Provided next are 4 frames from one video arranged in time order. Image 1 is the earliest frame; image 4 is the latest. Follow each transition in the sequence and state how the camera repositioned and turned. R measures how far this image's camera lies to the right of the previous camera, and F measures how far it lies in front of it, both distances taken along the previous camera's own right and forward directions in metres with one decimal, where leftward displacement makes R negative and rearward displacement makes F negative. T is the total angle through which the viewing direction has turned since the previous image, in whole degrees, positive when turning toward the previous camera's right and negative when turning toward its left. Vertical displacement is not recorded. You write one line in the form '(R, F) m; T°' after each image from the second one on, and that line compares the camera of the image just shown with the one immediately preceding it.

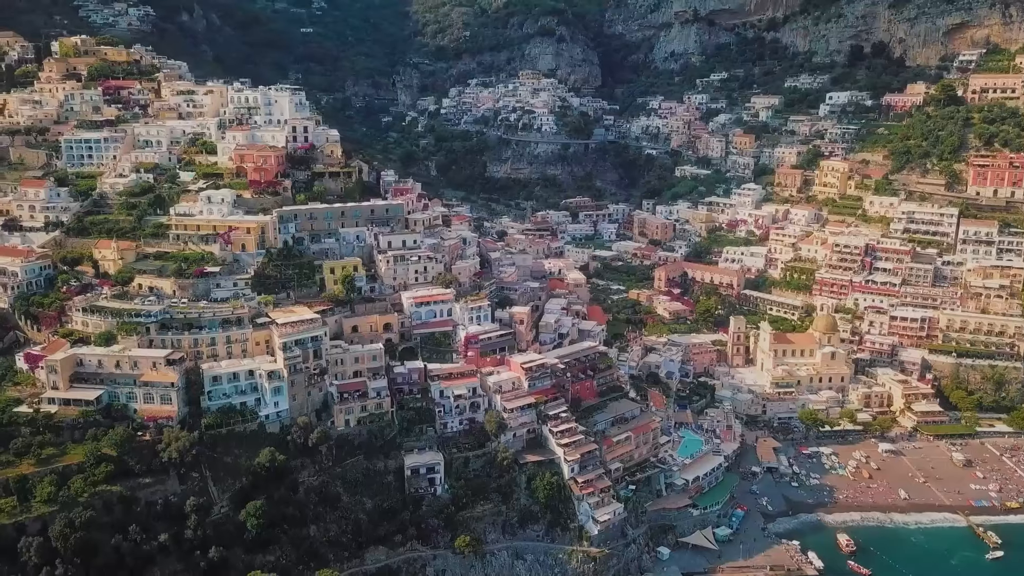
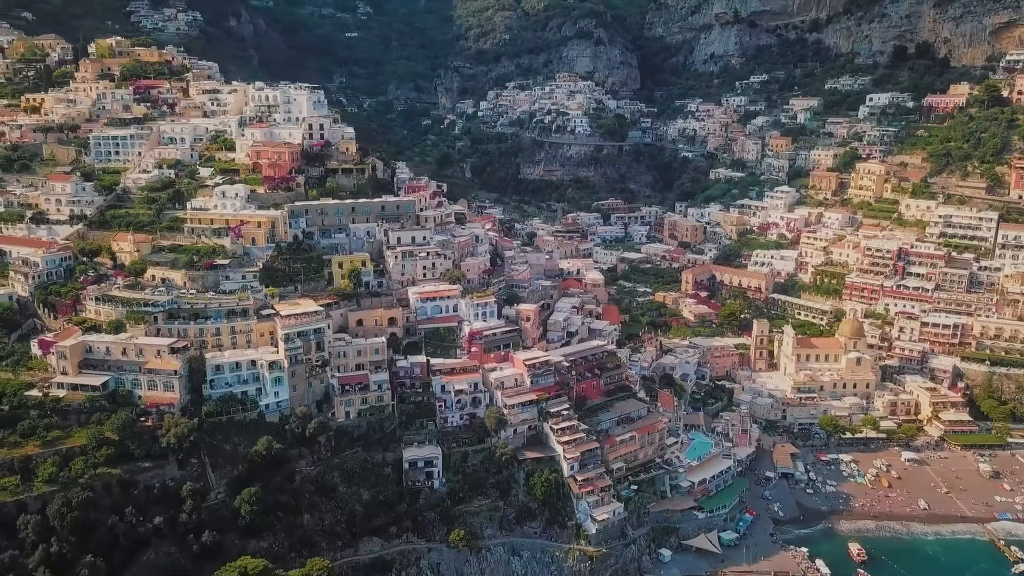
(+2.0, +0.1) m; -3°
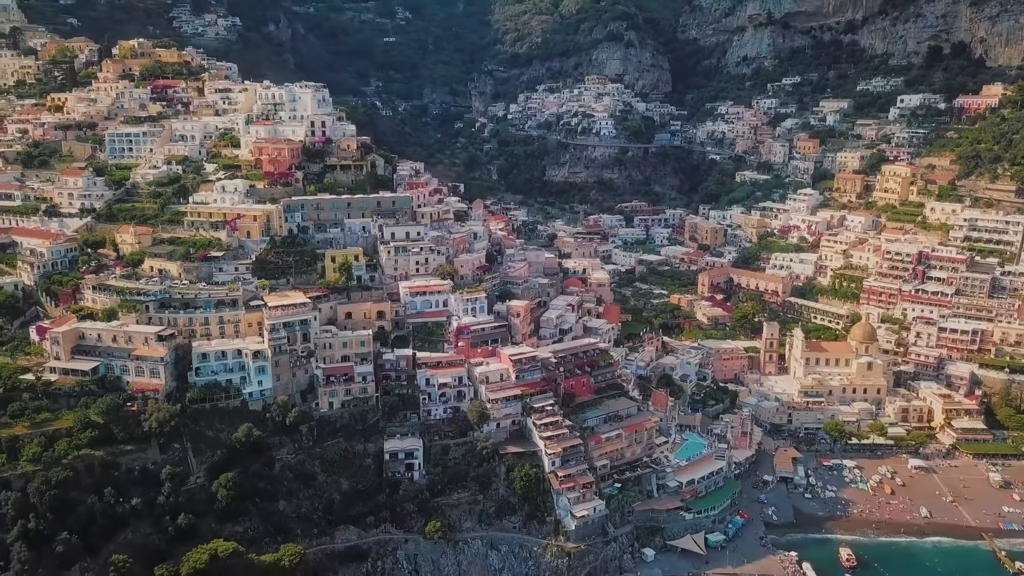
(+2.7, 0.0) m; -3°
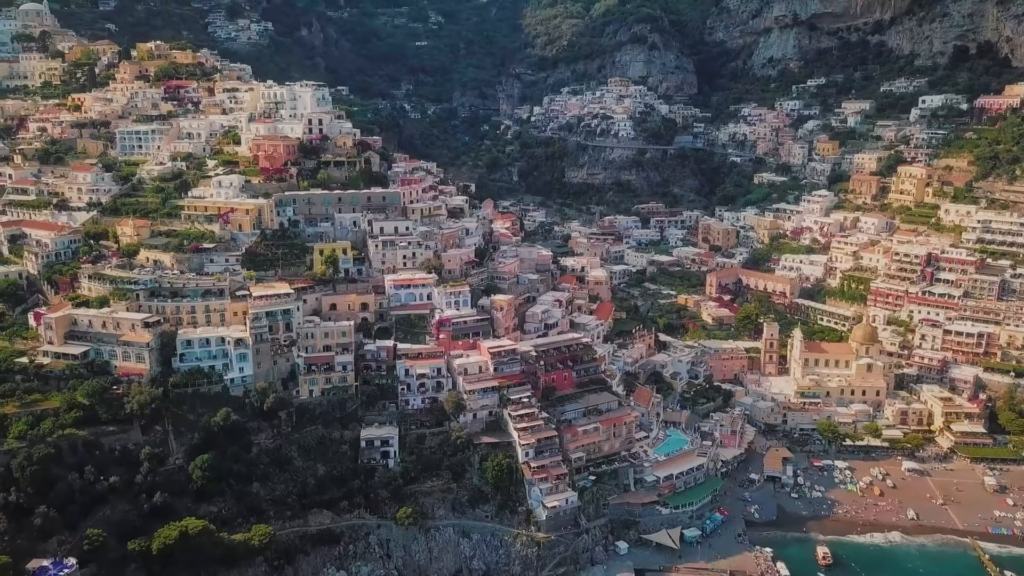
(+2.9, -0.5) m; -3°
